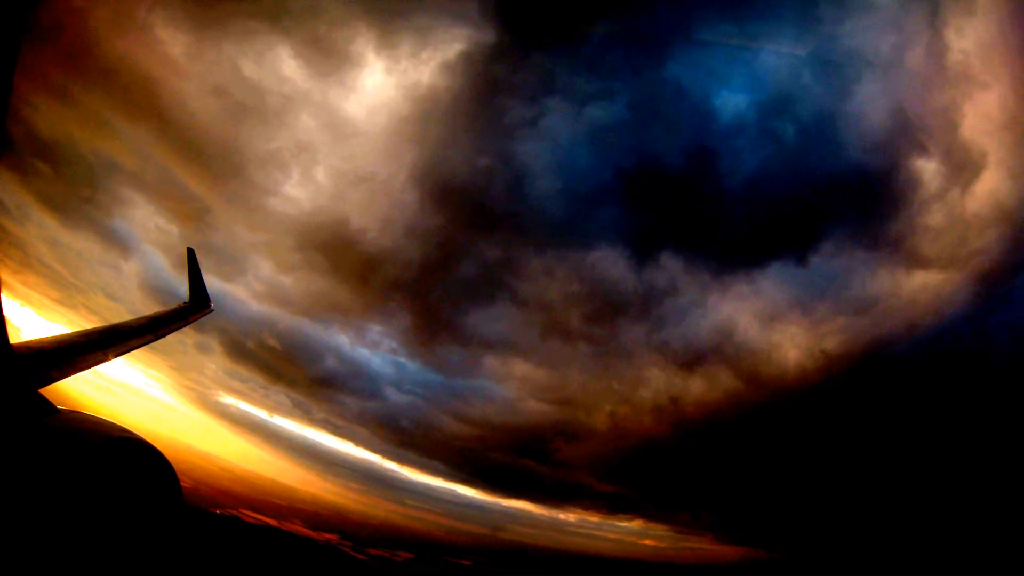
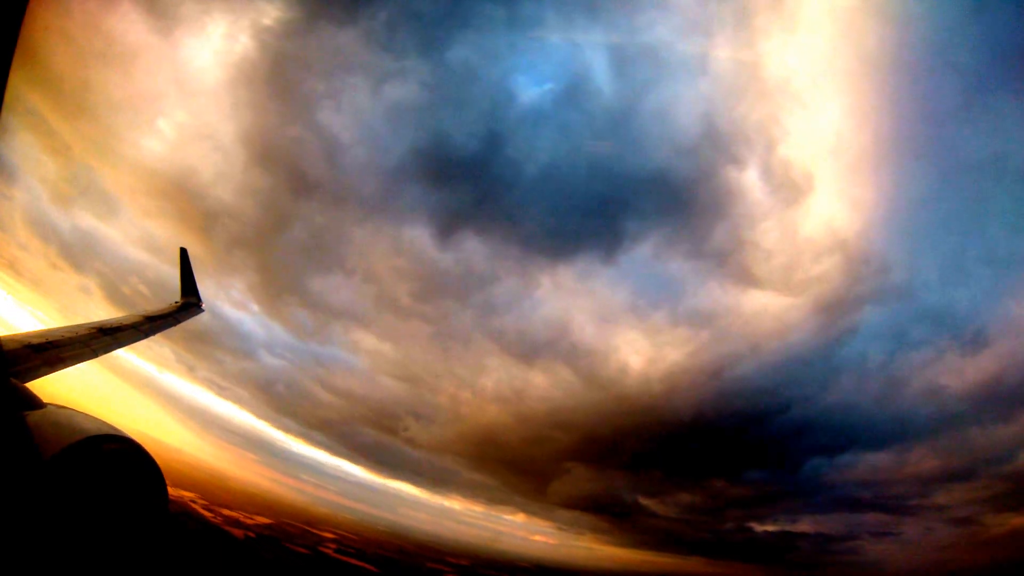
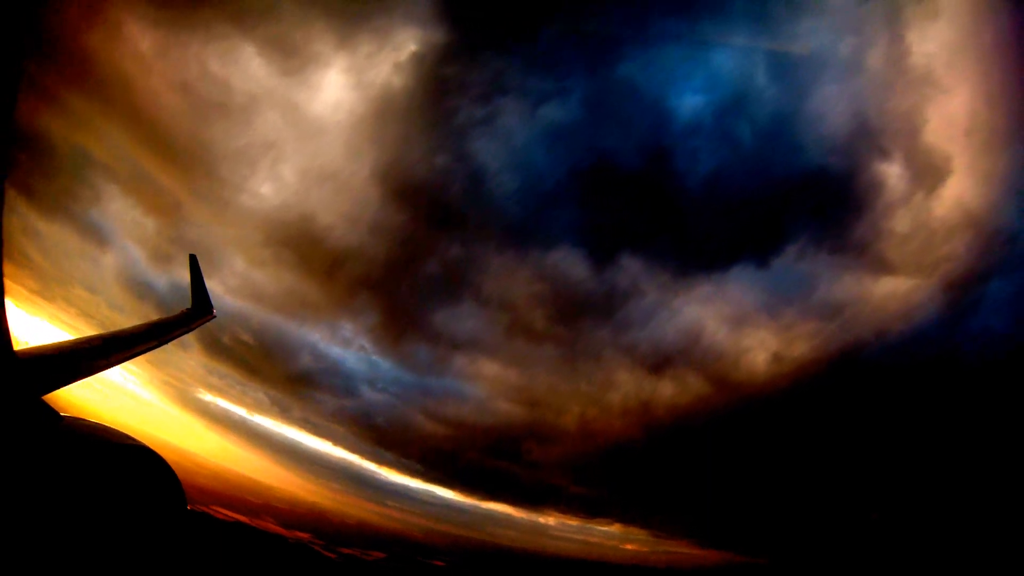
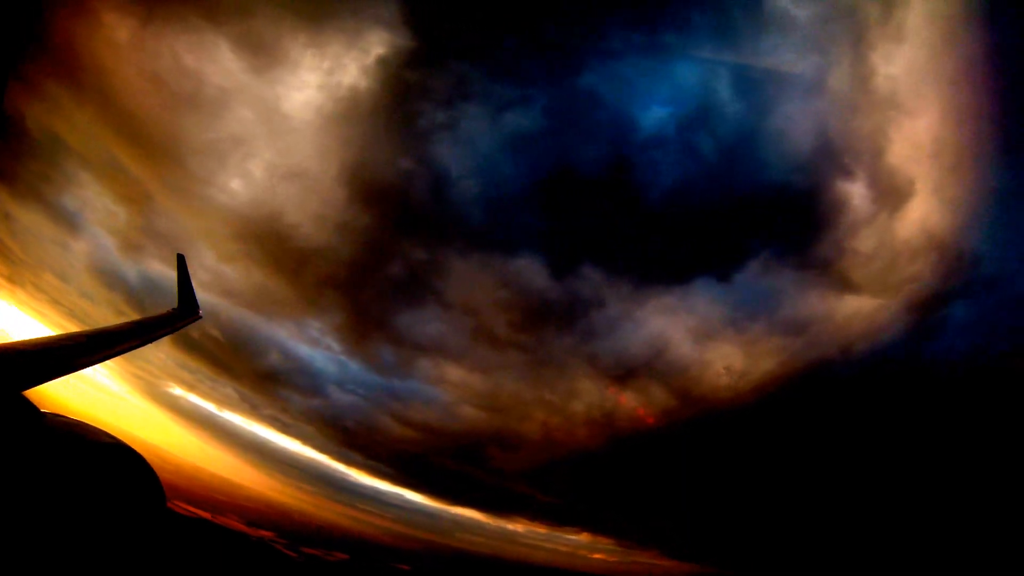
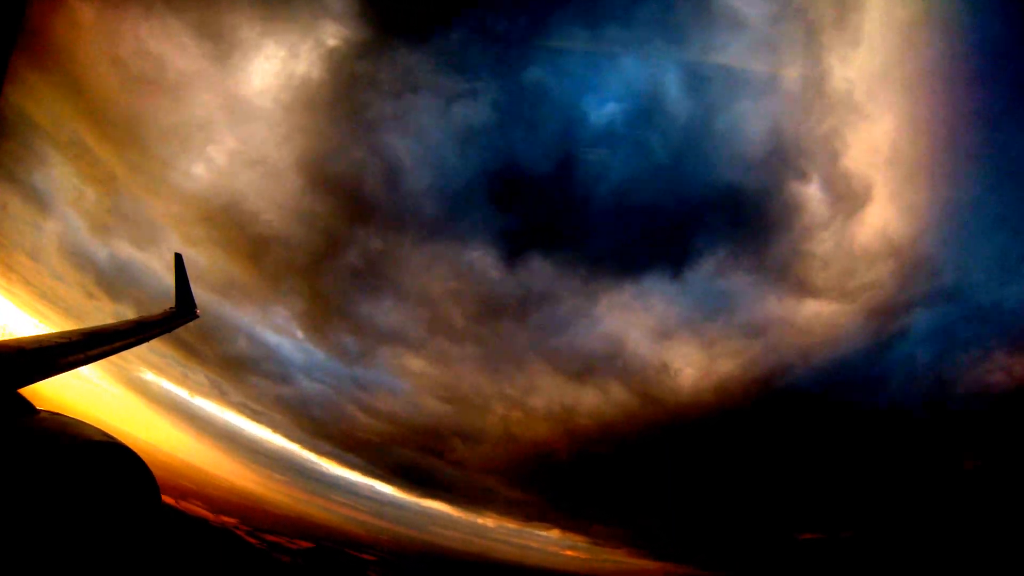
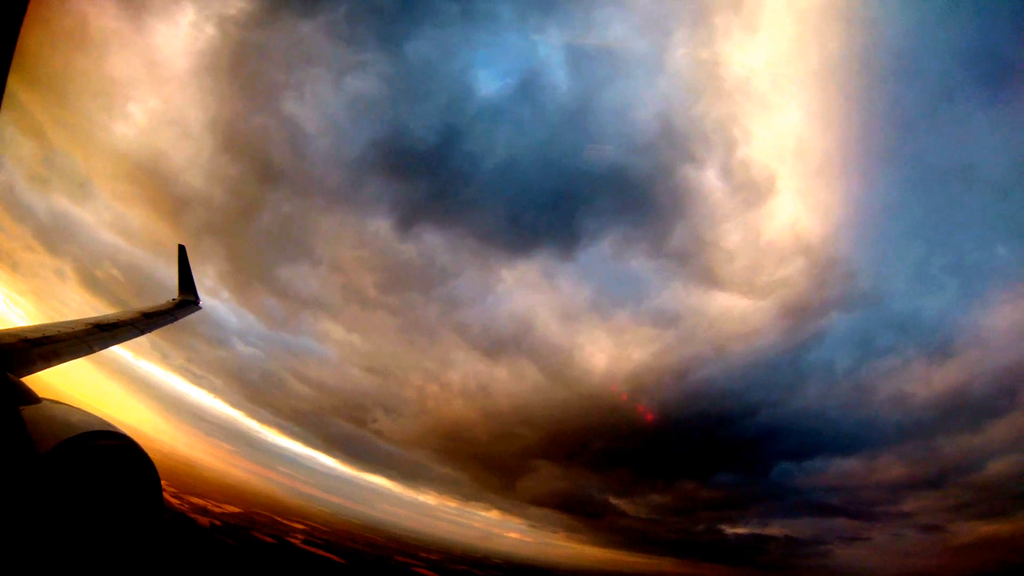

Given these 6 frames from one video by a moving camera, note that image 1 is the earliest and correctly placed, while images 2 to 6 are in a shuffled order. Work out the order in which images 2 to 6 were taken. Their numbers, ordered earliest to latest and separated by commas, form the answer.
3, 4, 5, 2, 6
